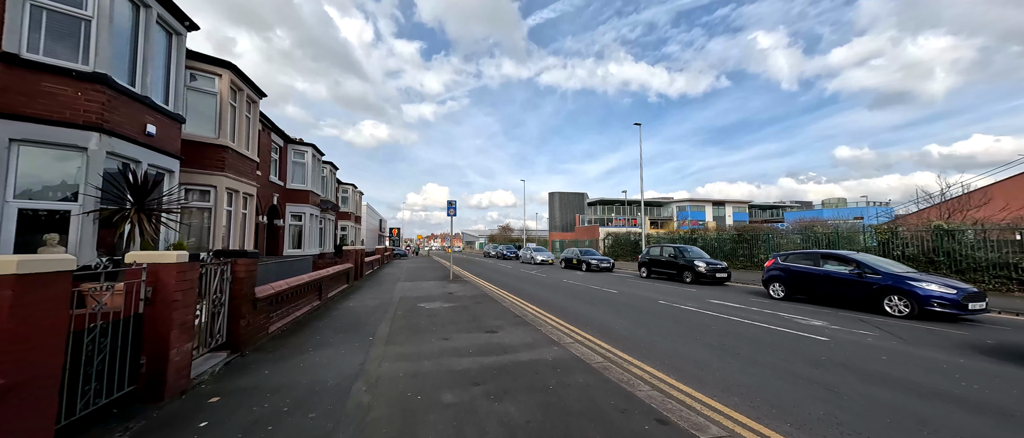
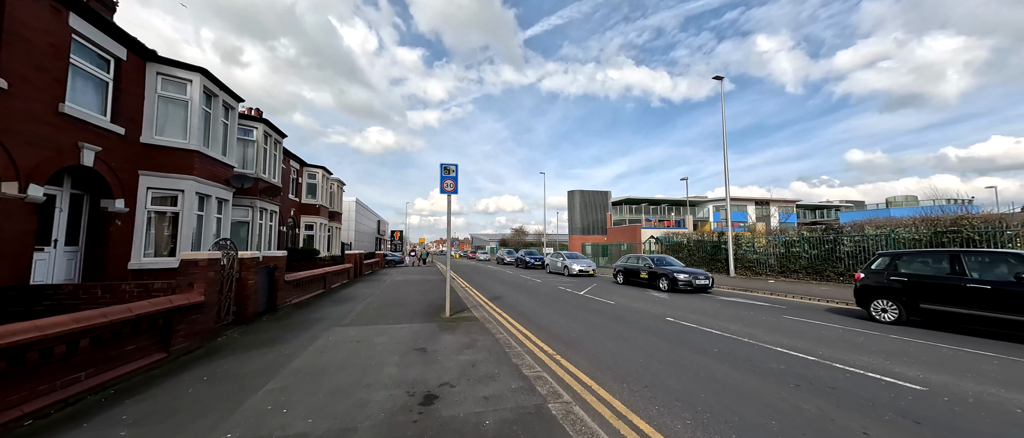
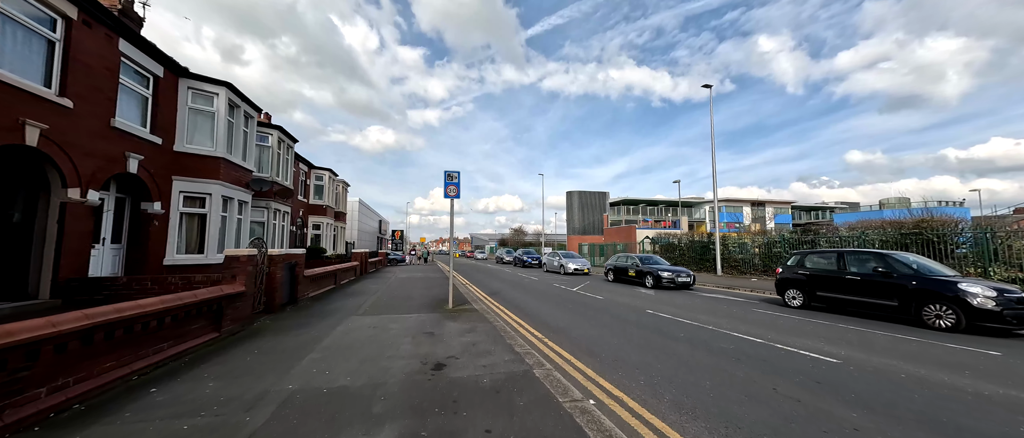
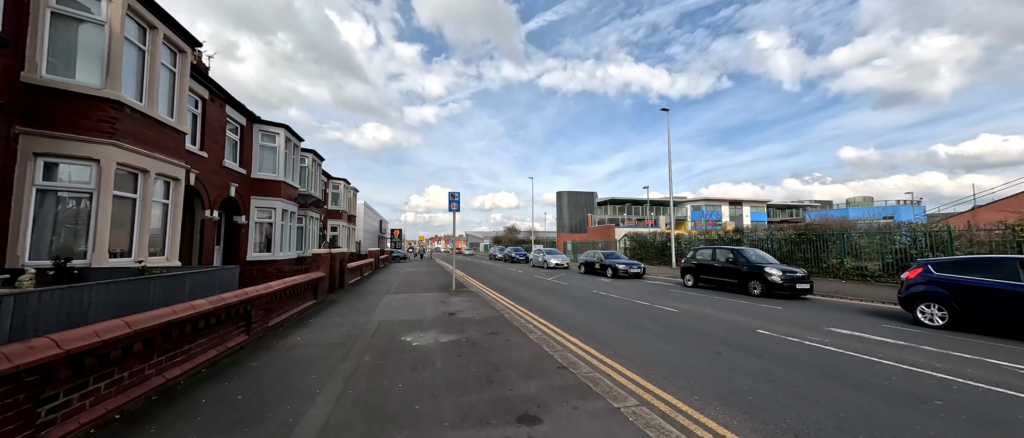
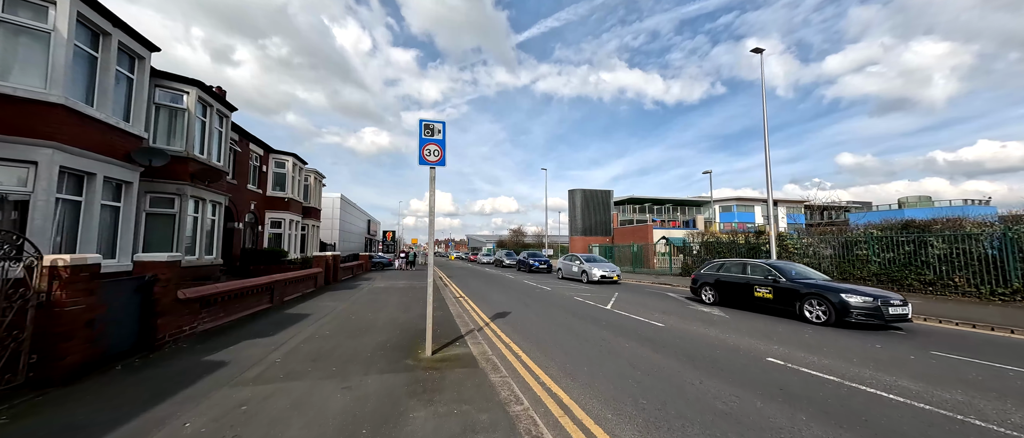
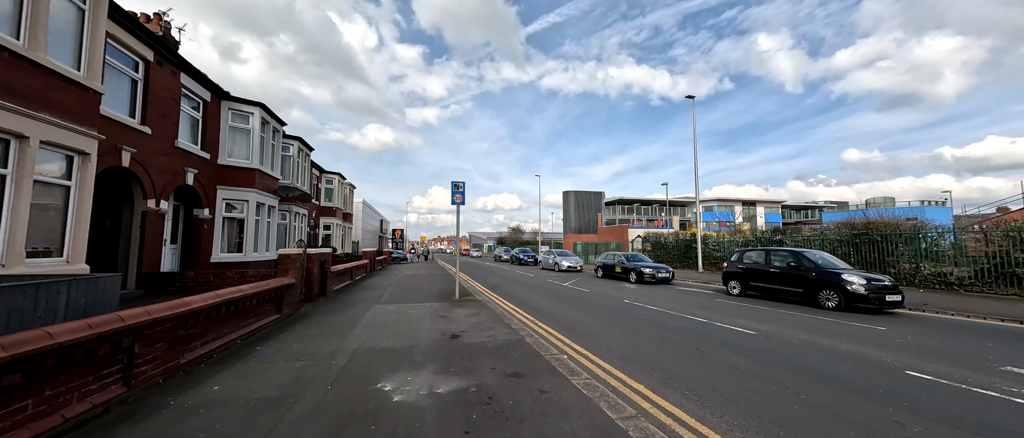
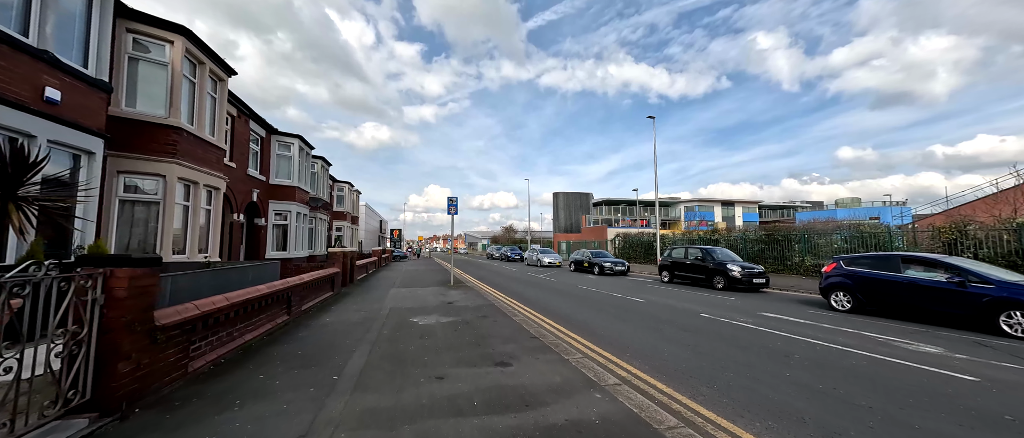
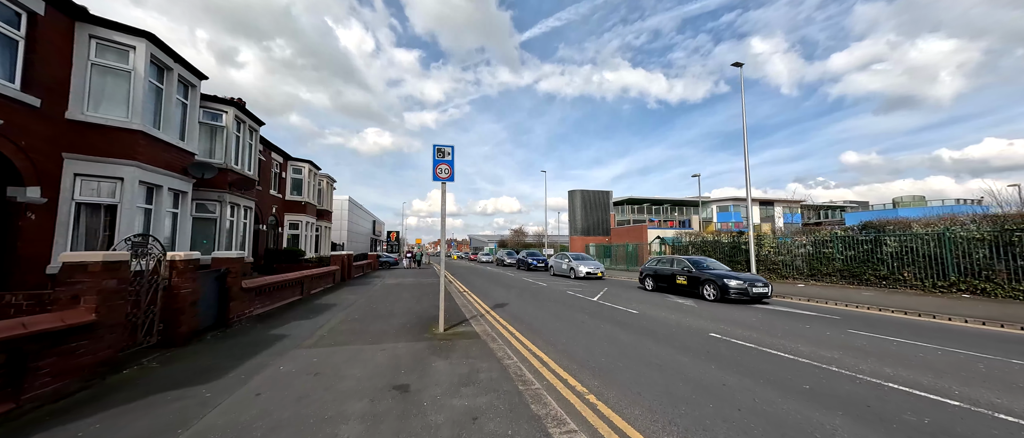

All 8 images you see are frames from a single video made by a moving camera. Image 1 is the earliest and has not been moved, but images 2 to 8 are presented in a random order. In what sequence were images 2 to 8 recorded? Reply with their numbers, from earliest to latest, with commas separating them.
7, 4, 6, 3, 2, 8, 5
